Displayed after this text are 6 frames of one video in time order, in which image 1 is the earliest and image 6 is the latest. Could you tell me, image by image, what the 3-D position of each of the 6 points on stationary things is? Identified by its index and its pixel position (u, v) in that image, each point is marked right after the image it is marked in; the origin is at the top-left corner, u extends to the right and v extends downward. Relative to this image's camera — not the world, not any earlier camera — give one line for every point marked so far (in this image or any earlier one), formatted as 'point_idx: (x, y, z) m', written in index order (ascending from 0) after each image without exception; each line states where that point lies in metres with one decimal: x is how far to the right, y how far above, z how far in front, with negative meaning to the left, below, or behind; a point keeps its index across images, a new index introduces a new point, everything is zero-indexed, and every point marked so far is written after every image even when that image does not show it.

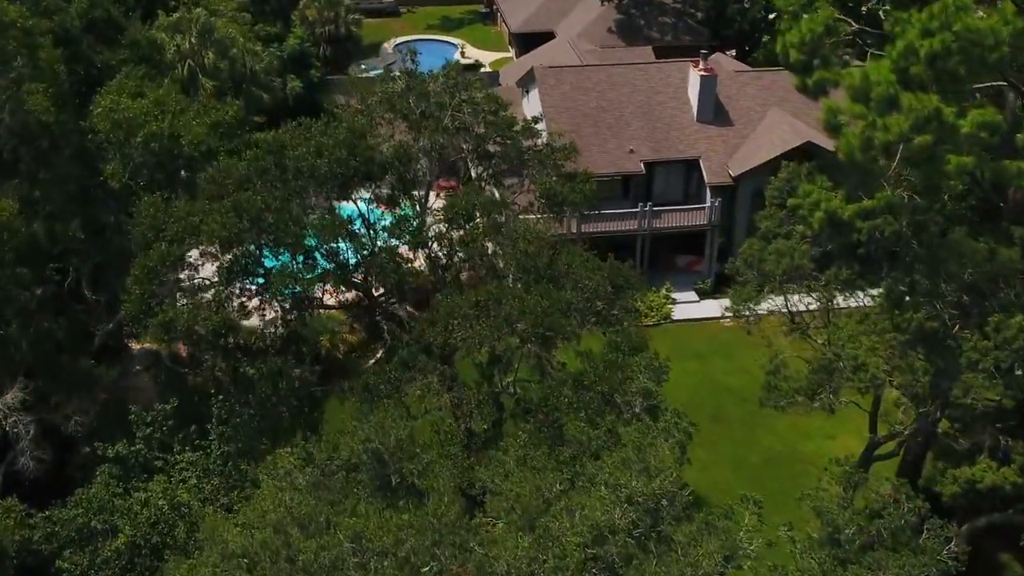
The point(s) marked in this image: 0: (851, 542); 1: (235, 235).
0: (+4.3, -3.2, +15.7) m
1: (-4.4, +0.9, +19.4) m
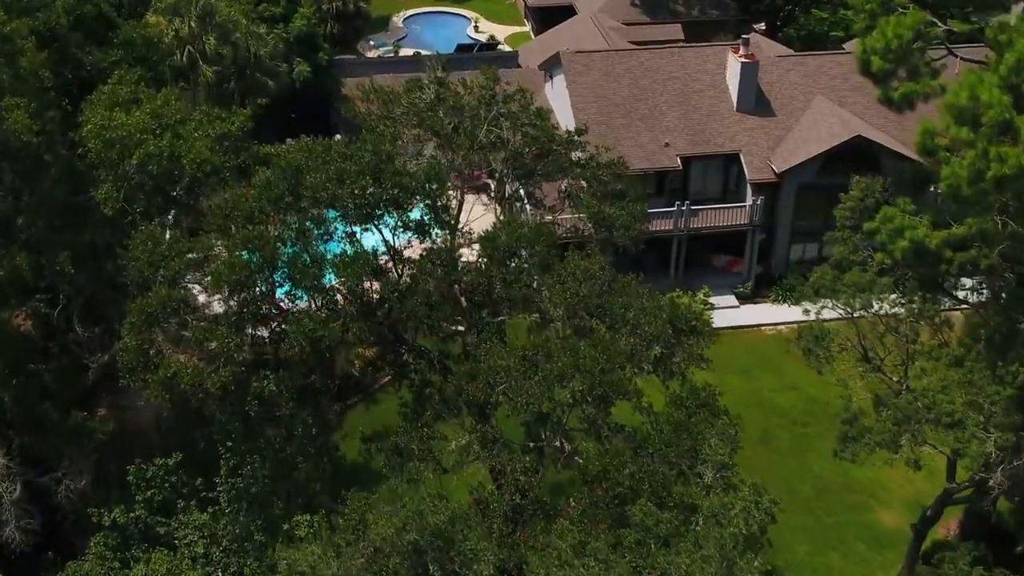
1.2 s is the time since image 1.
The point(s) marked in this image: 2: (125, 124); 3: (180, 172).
0: (+5.0, -4.0, +13.4) m
1: (-3.7, +0.2, +17.0) m
2: (-5.9, +2.5, +18.9) m
3: (-5.1, +1.8, +18.9) m
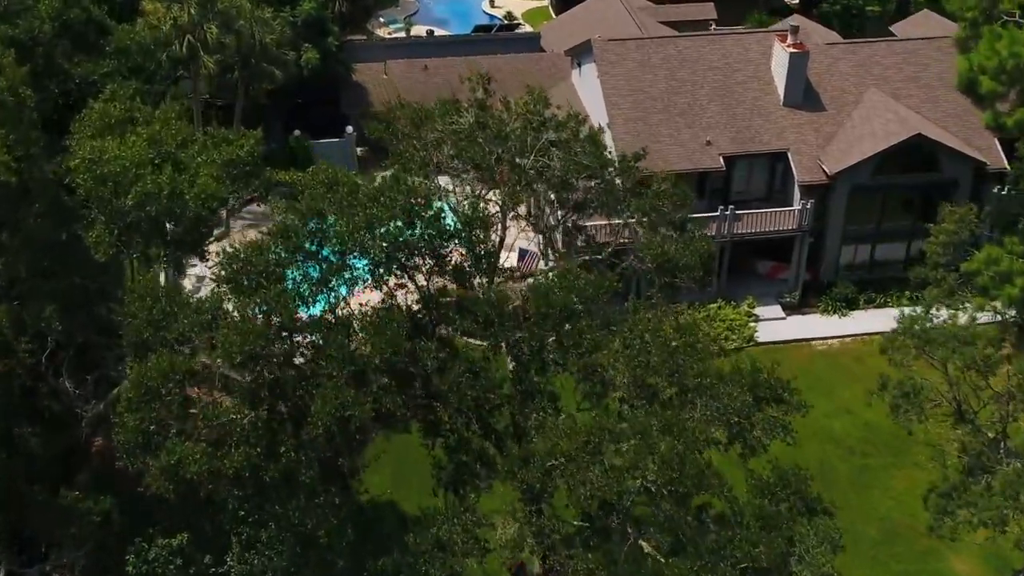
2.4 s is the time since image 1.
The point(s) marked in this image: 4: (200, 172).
0: (+5.7, -4.9, +11.1) m
1: (-3.0, -0.6, +14.6) m
2: (-5.2, +1.8, +16.4) m
3: (-4.4, +1.0, +16.4) m
4: (-4.3, +1.6, +17.2) m
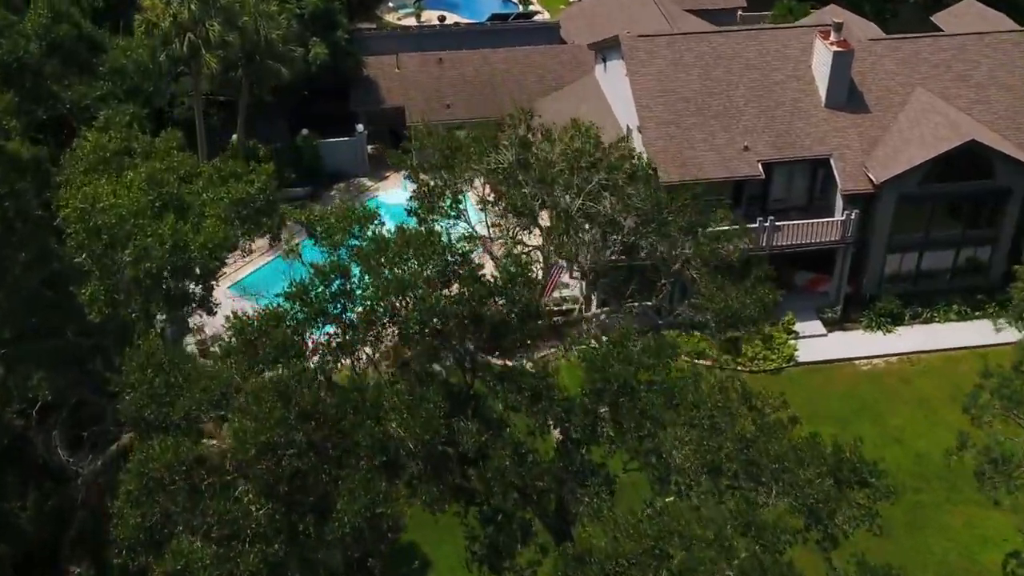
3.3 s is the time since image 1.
0: (+6.2, -5.8, +9.5) m
1: (-2.4, -1.4, +12.8) m
2: (-4.6, +1.0, +14.5) m
3: (-3.8, +0.3, +14.5) m
4: (-3.8, +0.9, +15.3) m
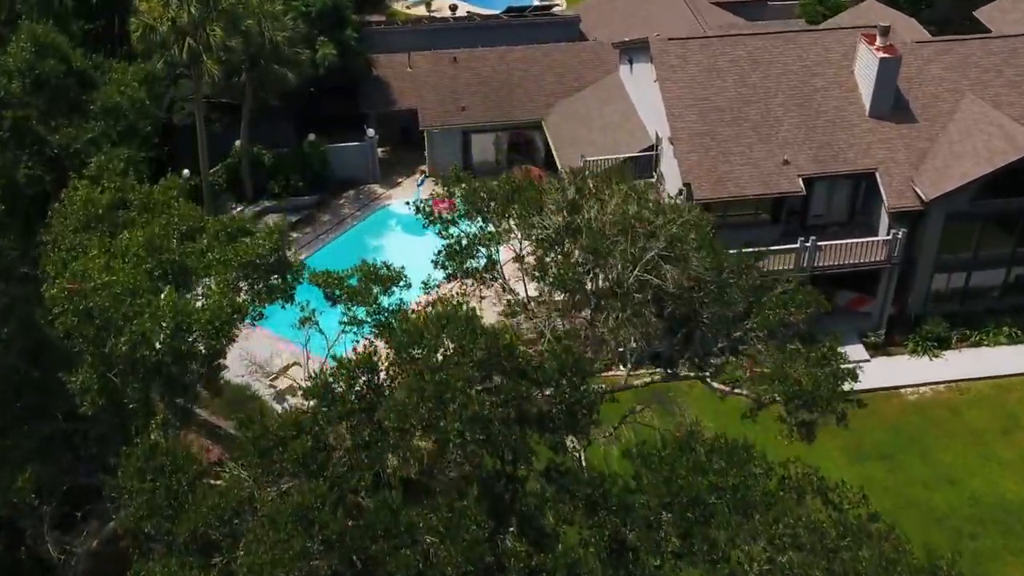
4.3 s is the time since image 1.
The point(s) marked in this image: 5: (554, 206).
0: (+6.7, -6.8, +7.9) m
1: (-1.9, -2.4, +11.1) m
2: (-4.2, +0.1, +12.7) m
3: (-3.3, -0.6, +12.8) m
4: (-3.3, 0.0, +13.6) m
5: (+0.5, +0.9, +13.7) m
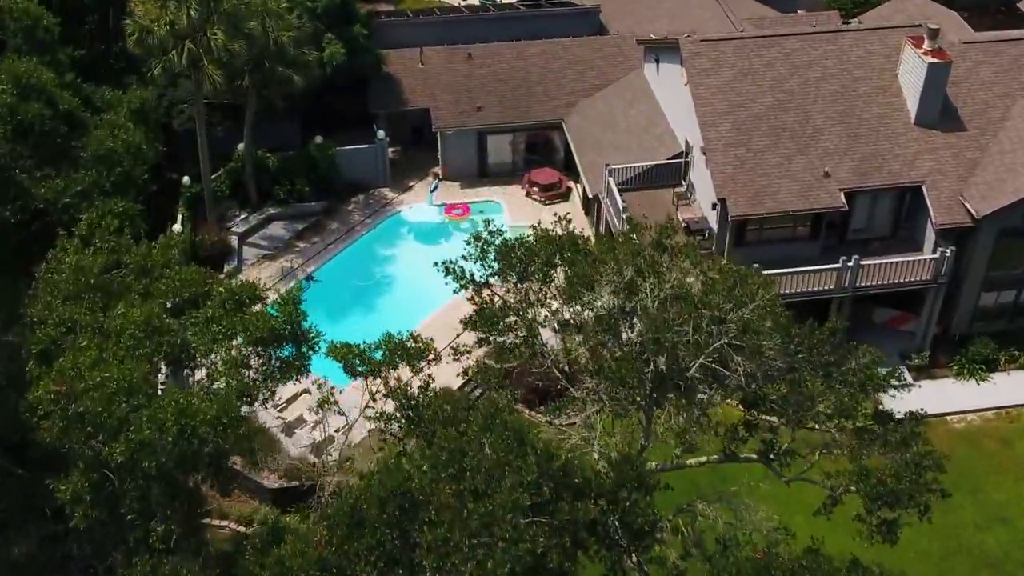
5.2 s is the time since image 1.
0: (+7.2, -7.8, +6.6) m
1: (-1.5, -3.3, +9.6) m
2: (-3.7, -0.8, +11.2) m
3: (-2.9, -1.5, +11.3) m
4: (-2.8, -0.8, +12.0) m
5: (+0.9, +0.1, +12.1) m
